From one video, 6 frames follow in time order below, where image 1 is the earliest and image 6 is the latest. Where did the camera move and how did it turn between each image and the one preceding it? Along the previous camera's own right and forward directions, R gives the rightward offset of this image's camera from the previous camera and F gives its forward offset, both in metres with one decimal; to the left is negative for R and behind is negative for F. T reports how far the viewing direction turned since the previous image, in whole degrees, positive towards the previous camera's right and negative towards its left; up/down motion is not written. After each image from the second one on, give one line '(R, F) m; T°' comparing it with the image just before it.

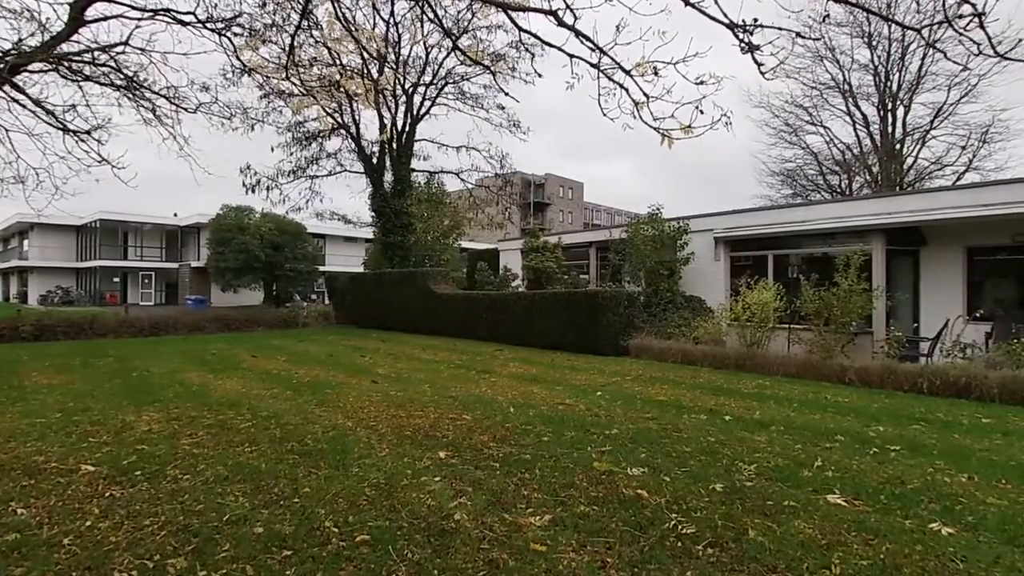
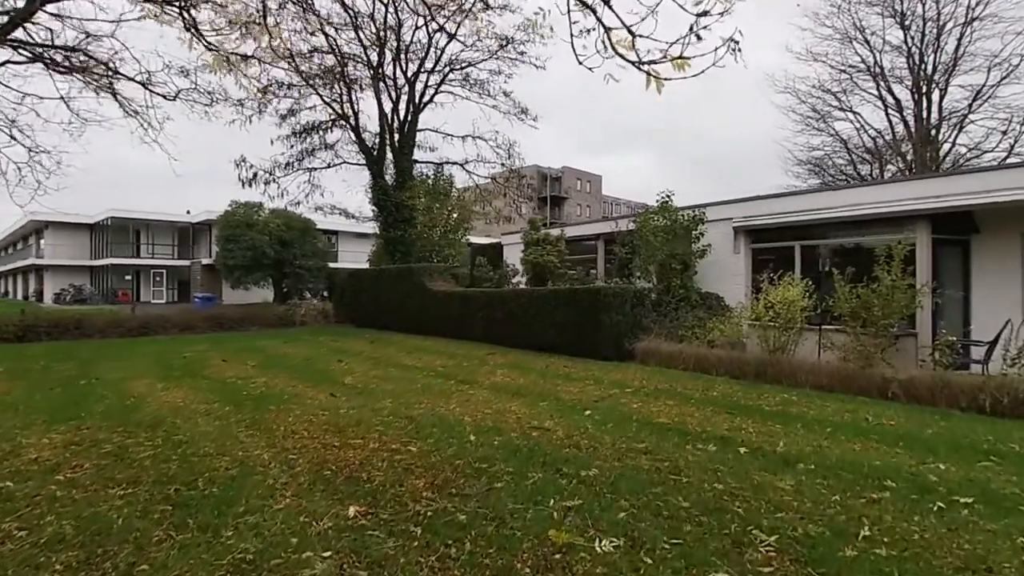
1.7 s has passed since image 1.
(+0.5, +1.2) m; -2°
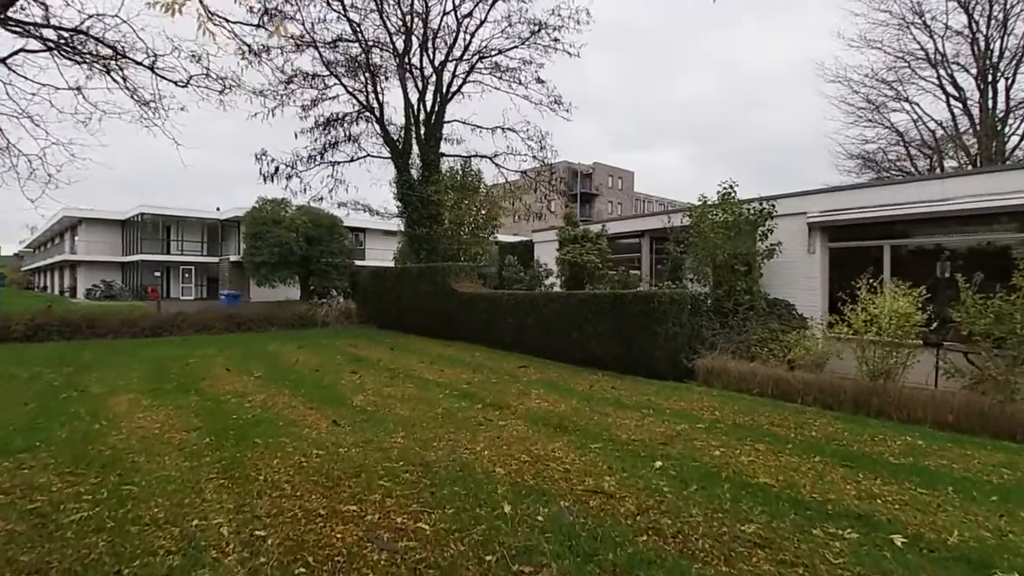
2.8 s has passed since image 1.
(-0.2, +1.3) m; -3°
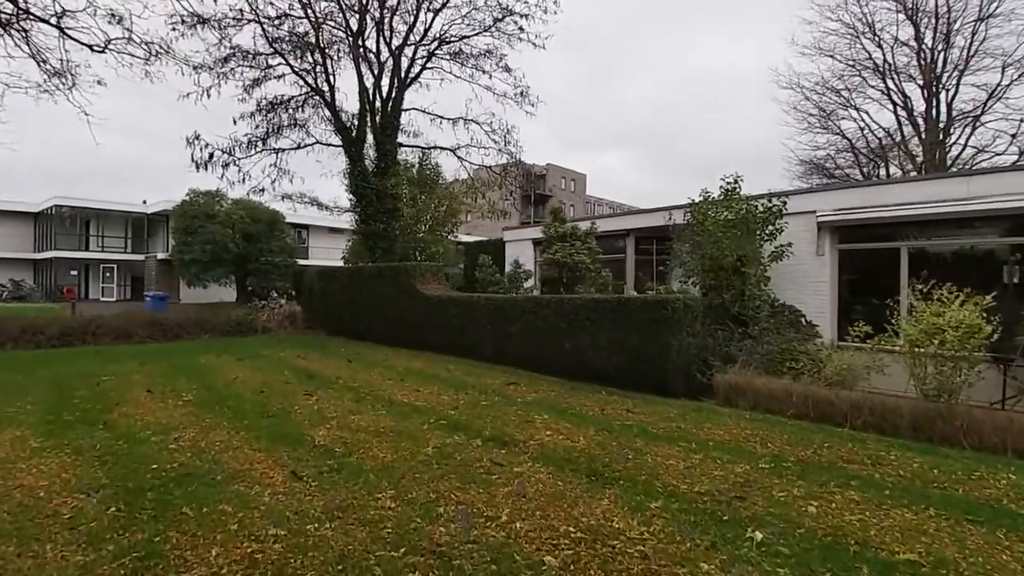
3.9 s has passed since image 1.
(-0.6, +1.3) m; +5°
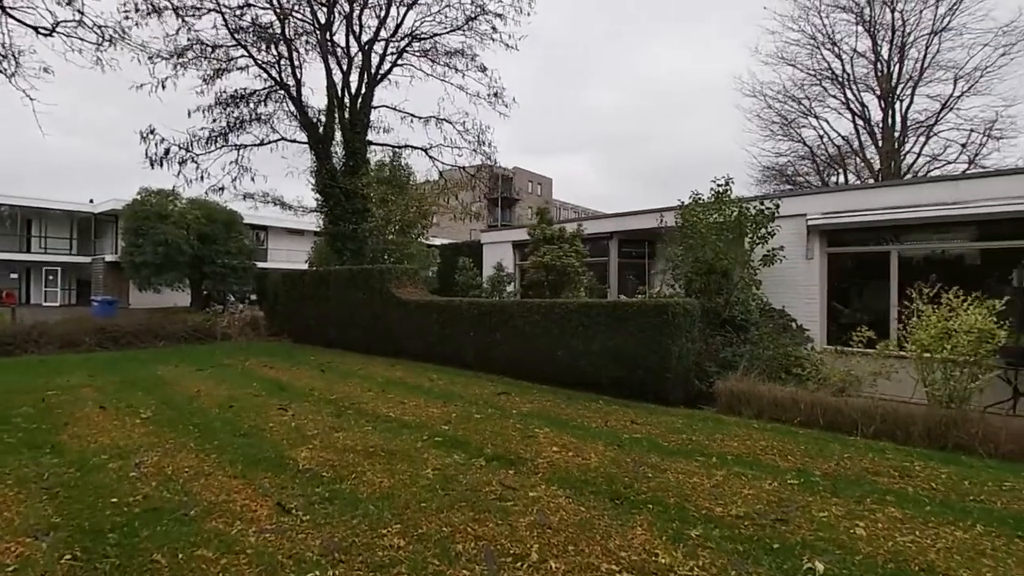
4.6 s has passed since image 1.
(-0.4, +0.4) m; +4°
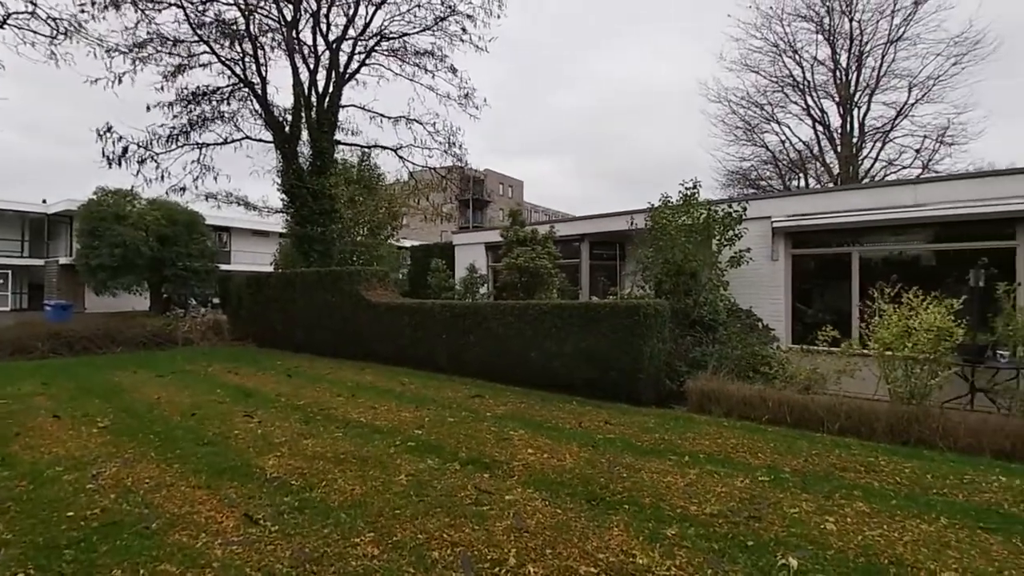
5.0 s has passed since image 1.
(0.0, 0.0) m; +3°
